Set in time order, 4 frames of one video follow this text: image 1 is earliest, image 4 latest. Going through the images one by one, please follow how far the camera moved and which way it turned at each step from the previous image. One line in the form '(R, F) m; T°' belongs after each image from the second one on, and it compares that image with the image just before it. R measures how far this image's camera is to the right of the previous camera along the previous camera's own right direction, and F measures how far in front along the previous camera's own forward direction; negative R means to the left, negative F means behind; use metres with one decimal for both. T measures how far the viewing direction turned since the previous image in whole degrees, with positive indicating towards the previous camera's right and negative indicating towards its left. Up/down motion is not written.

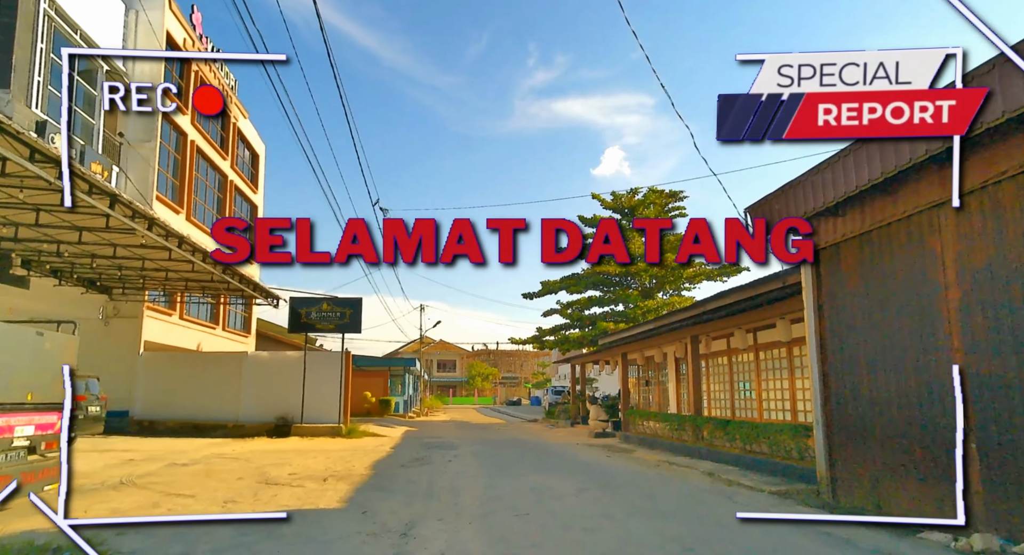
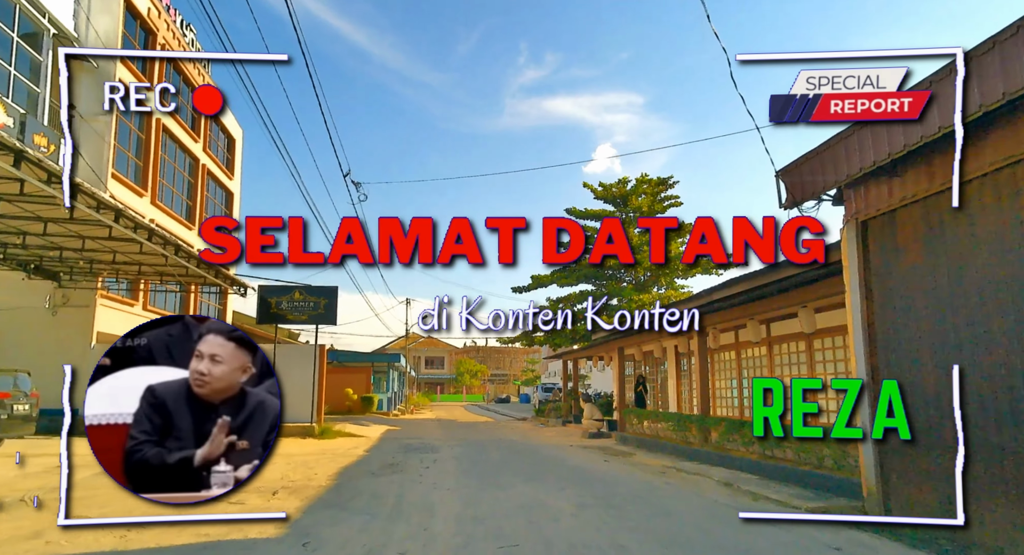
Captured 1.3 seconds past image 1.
(0.0, +1.3) m; +1°
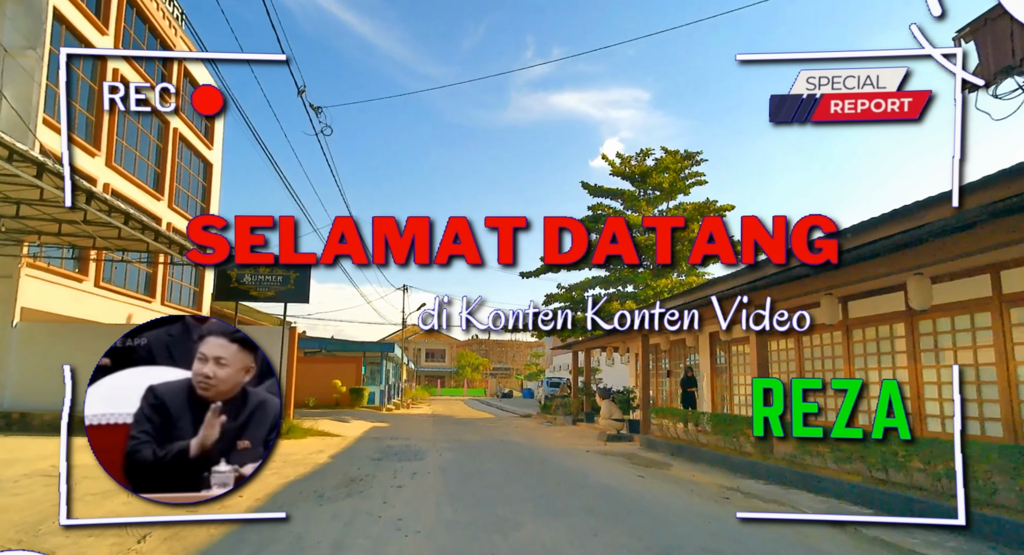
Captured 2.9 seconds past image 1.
(0.0, +2.5) m; 0°
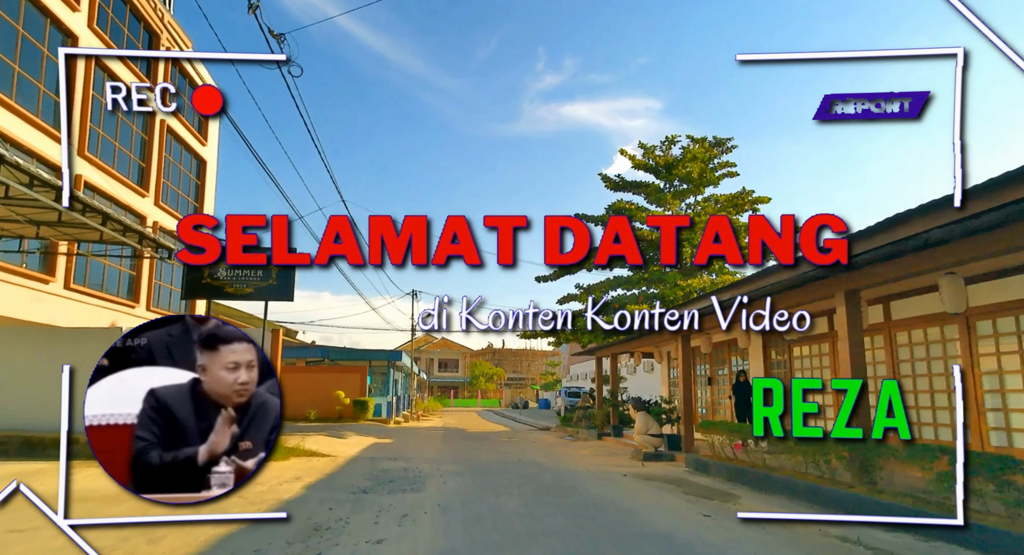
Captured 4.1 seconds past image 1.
(-0.1, +2.0) m; -1°
